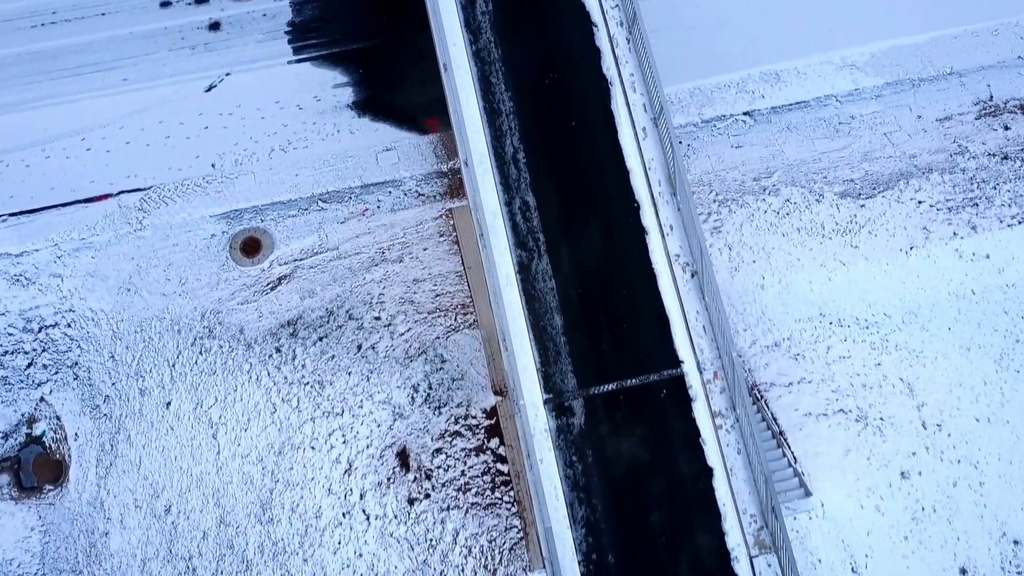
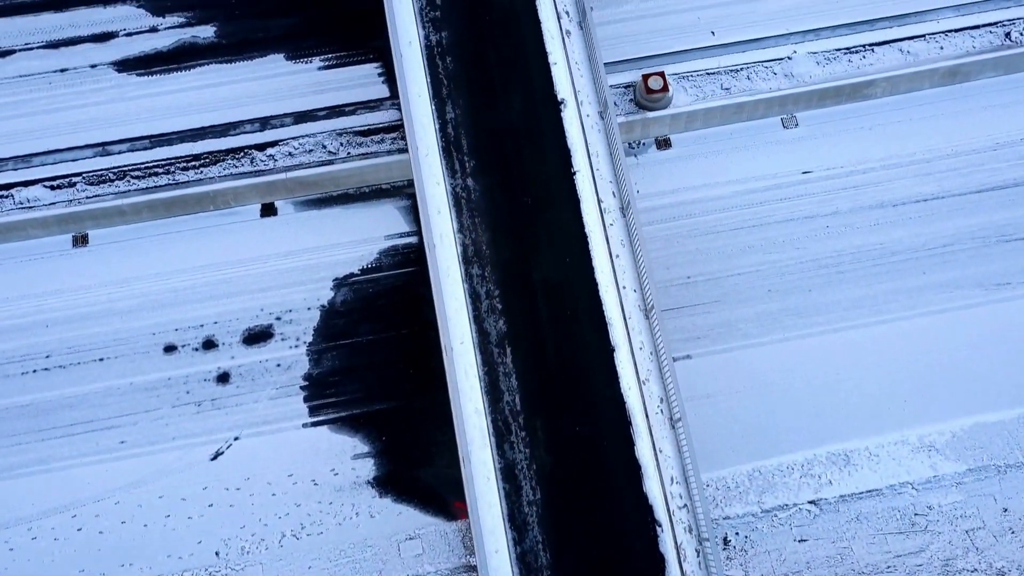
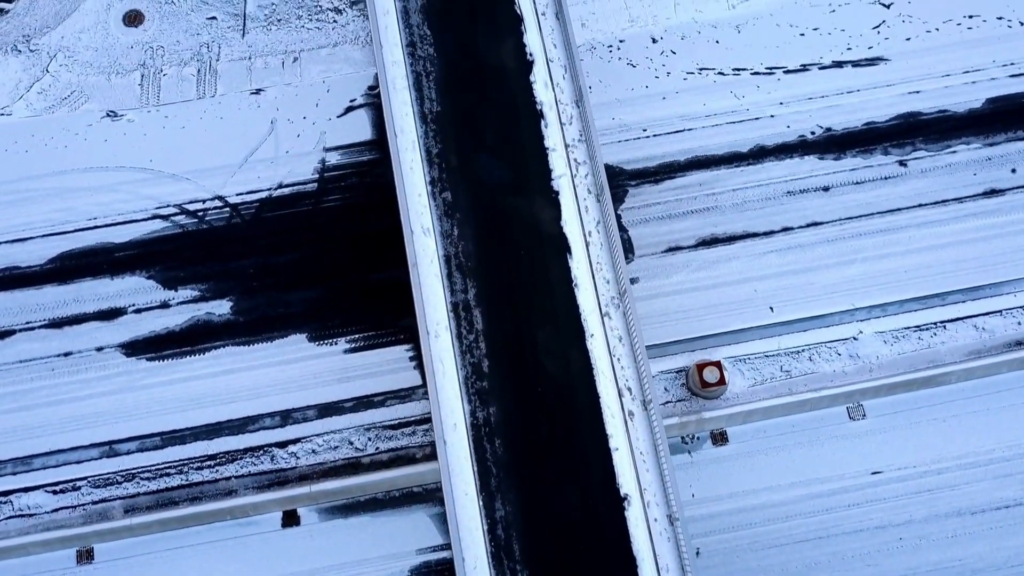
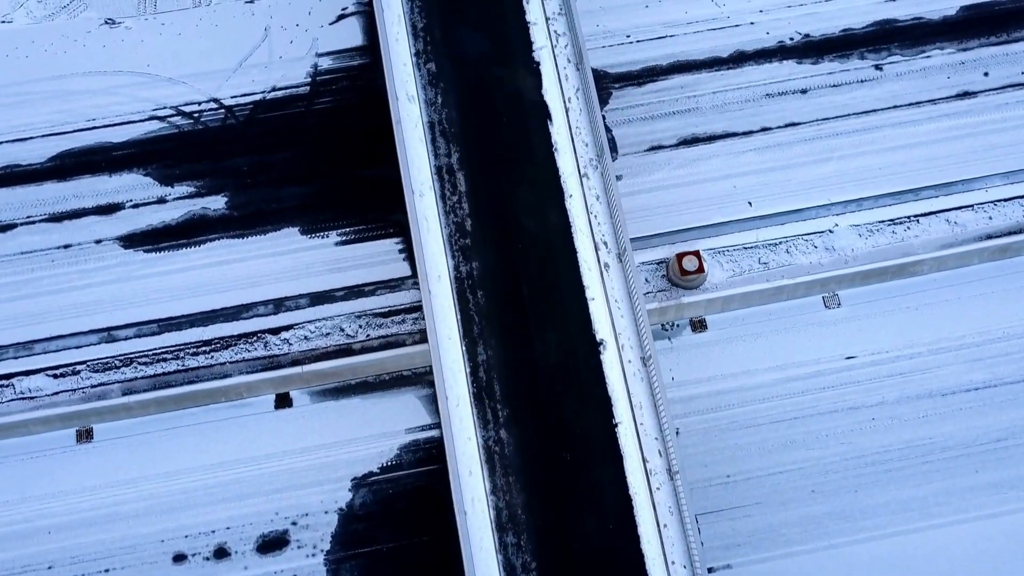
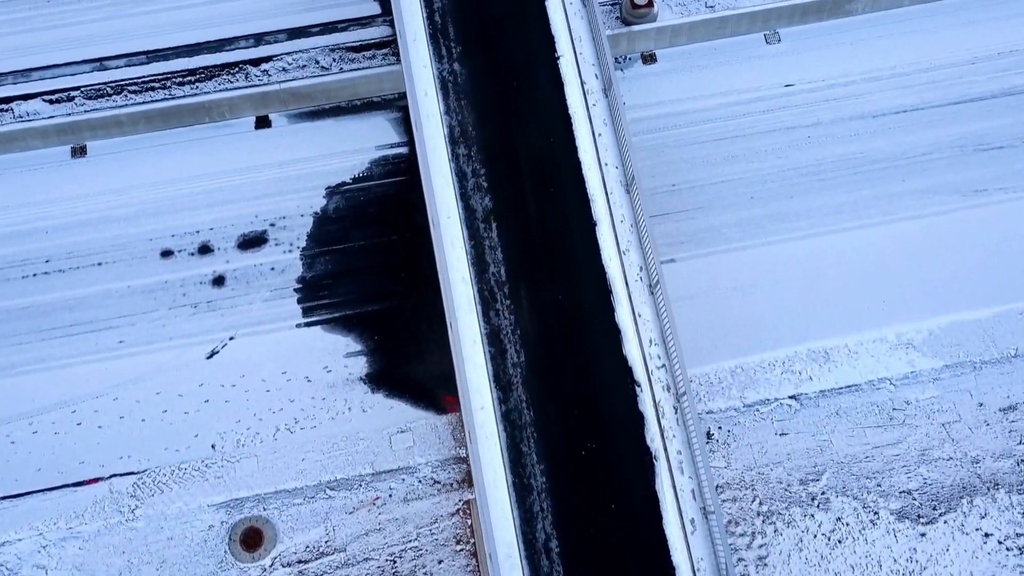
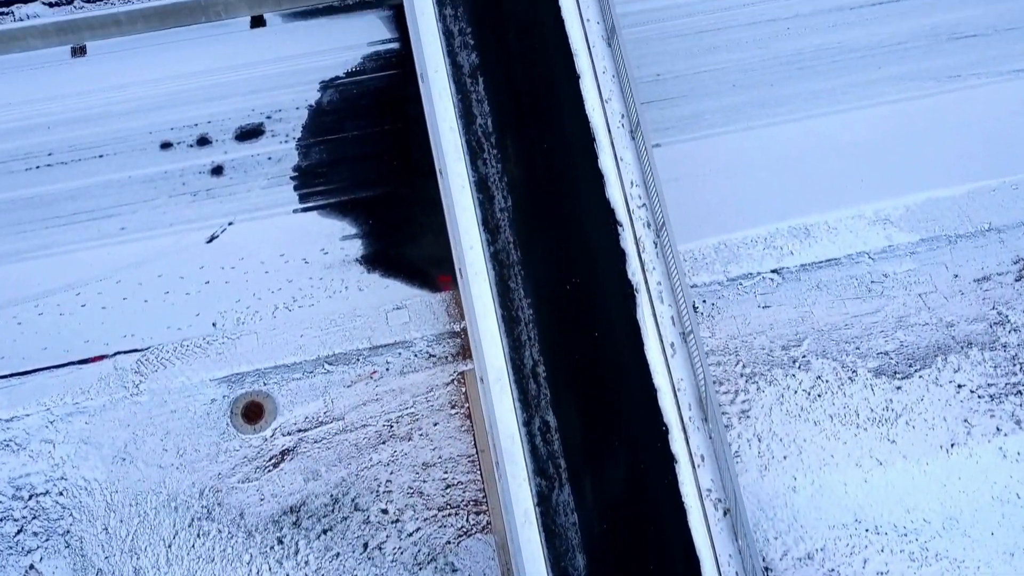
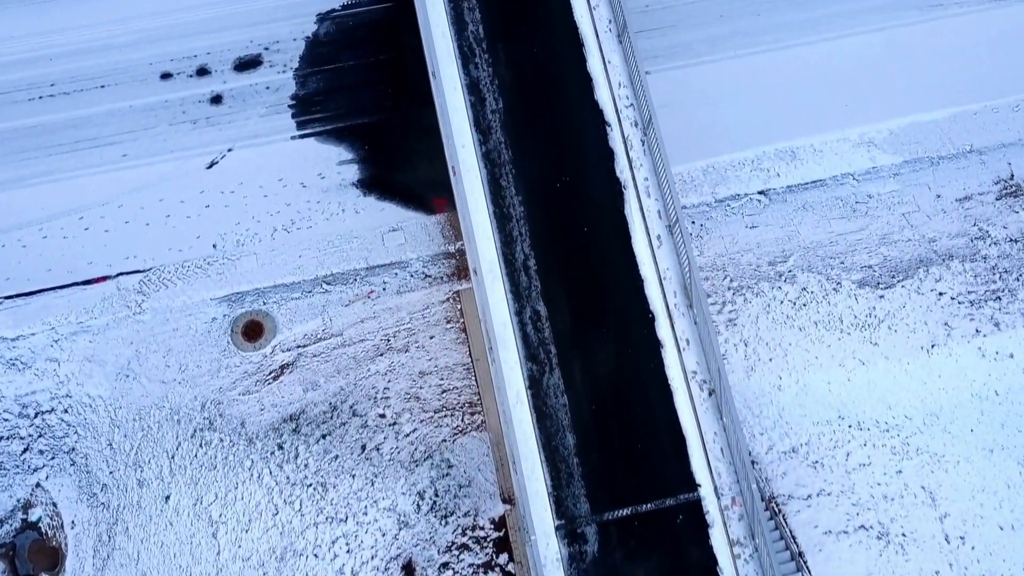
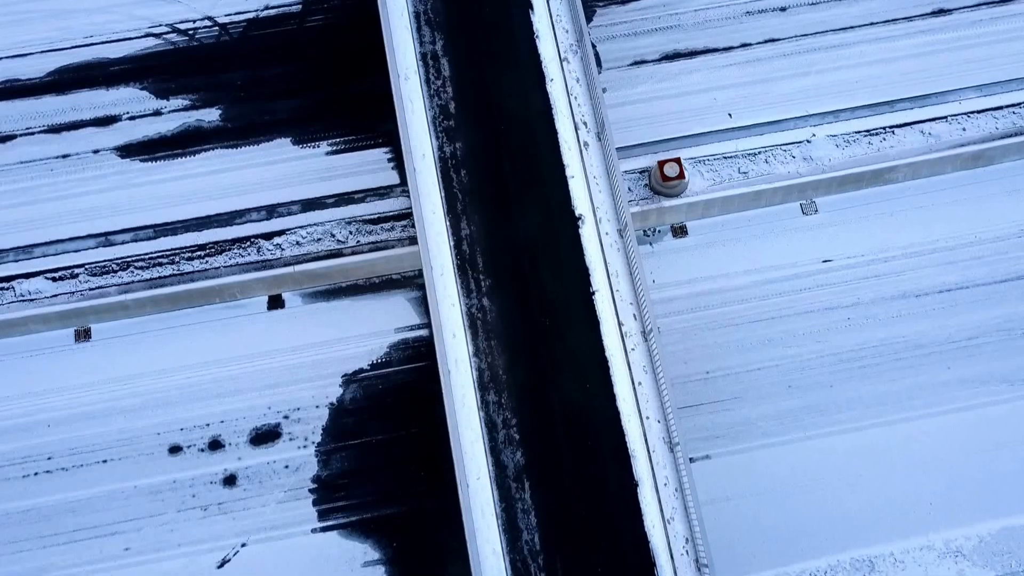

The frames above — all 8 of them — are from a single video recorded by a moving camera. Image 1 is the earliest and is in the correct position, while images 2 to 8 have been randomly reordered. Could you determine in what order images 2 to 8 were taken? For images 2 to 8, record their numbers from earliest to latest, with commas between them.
7, 6, 5, 2, 8, 4, 3
